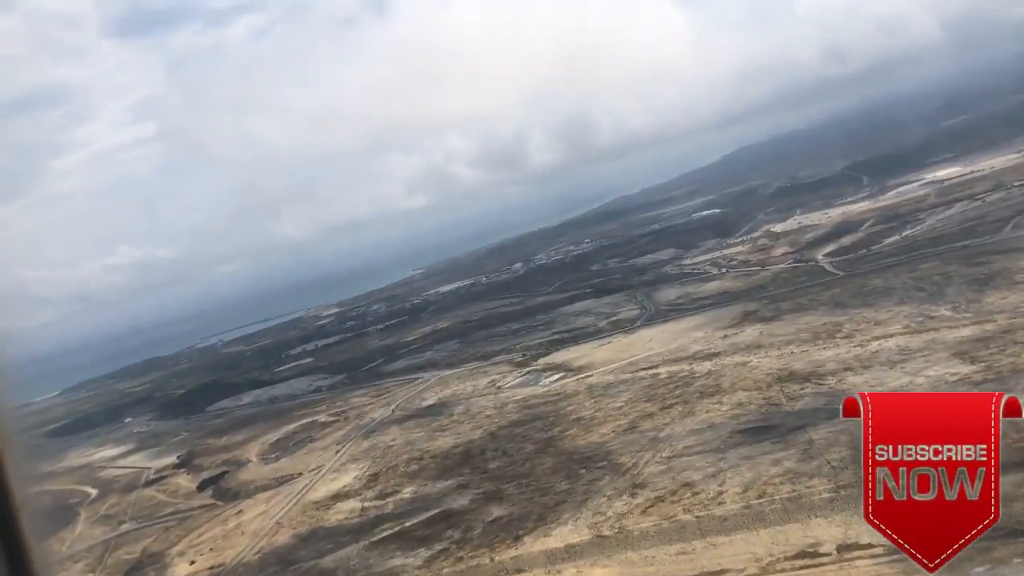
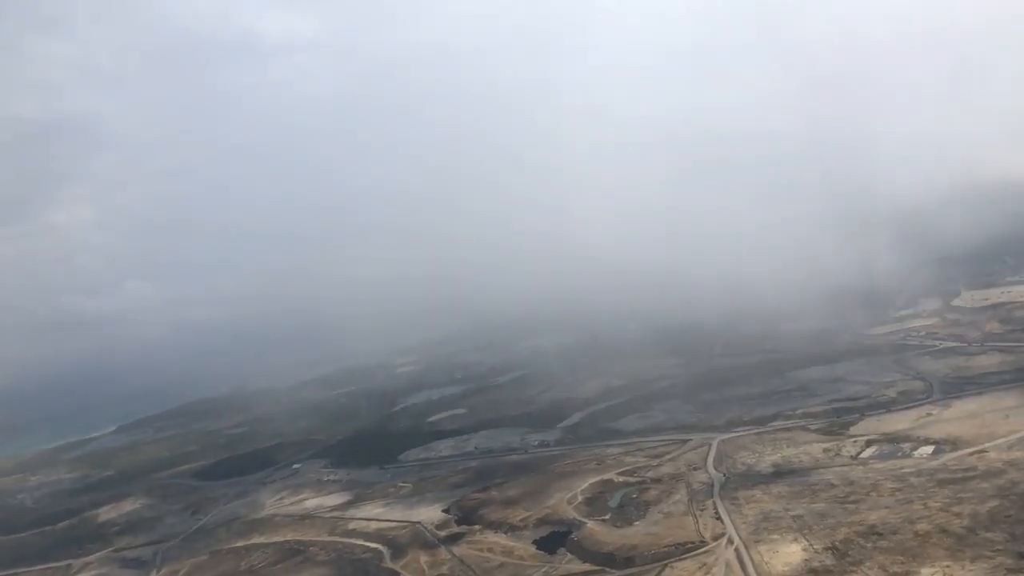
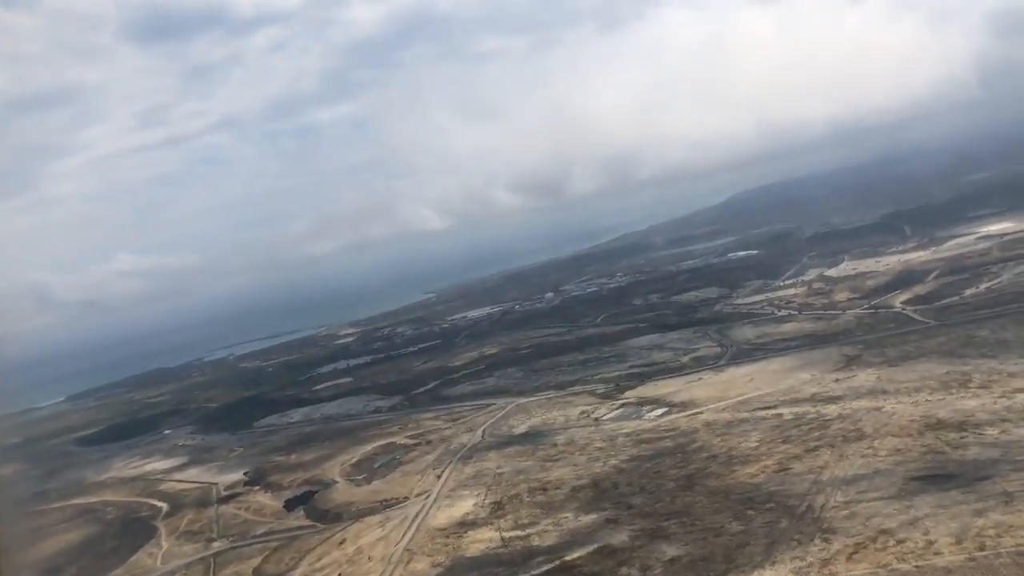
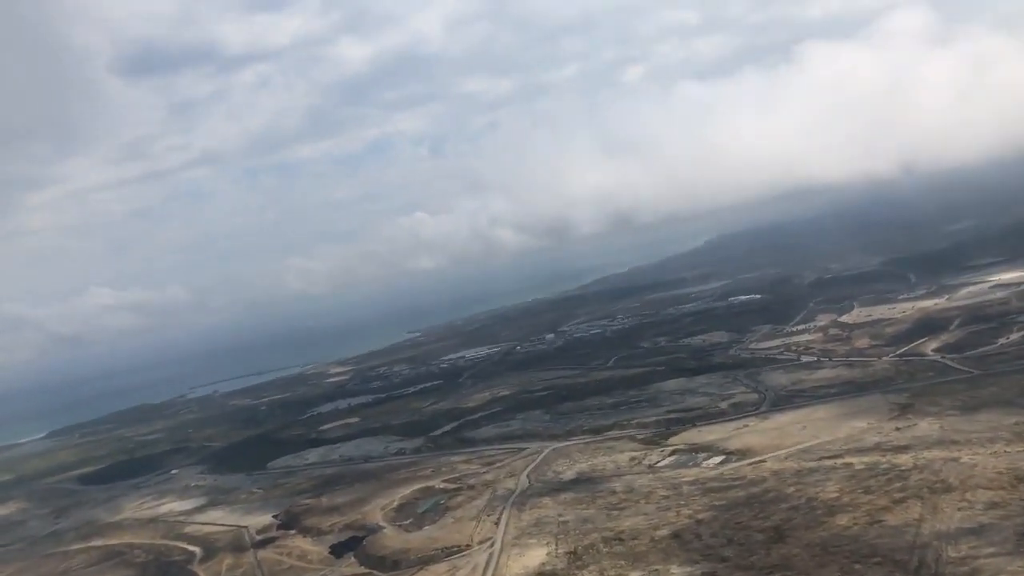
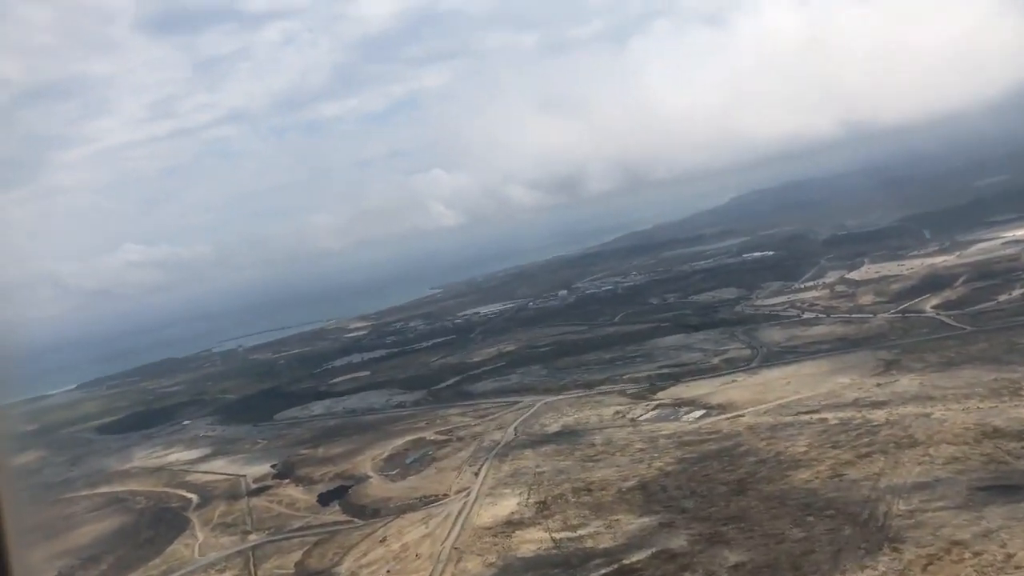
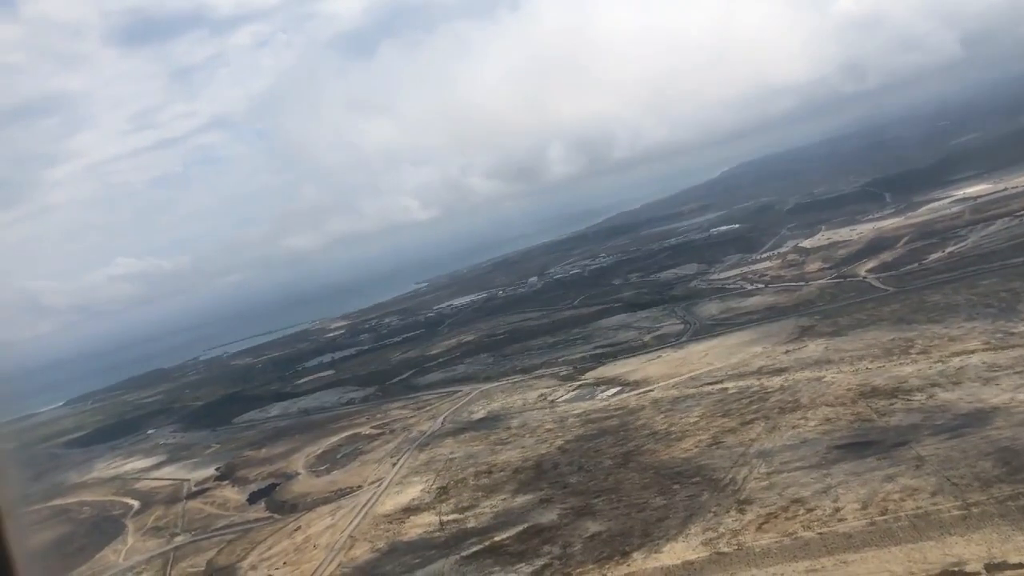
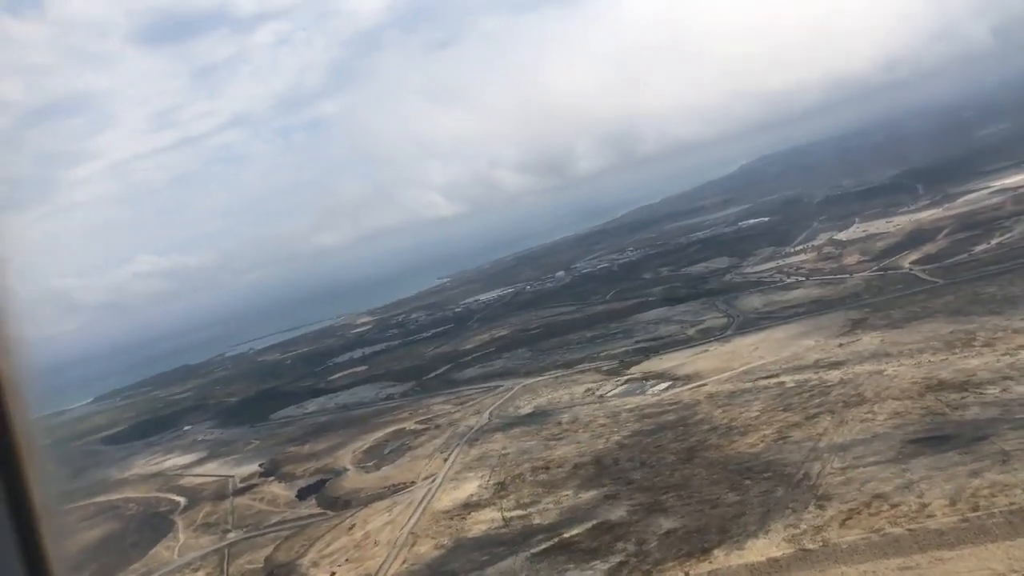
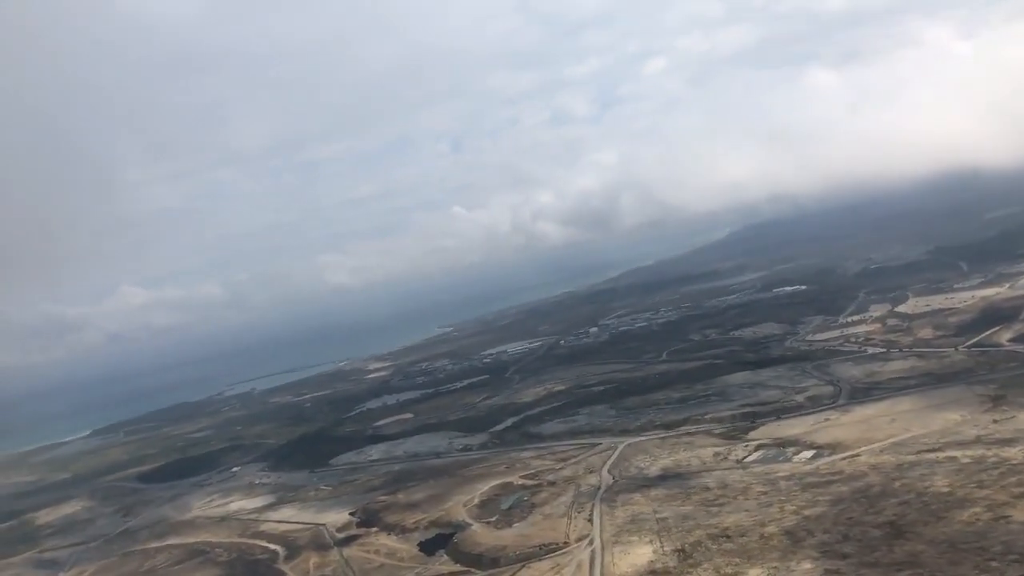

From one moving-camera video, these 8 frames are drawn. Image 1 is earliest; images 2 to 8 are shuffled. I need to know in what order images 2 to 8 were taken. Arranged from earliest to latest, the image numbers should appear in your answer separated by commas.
6, 7, 3, 5, 4, 8, 2
